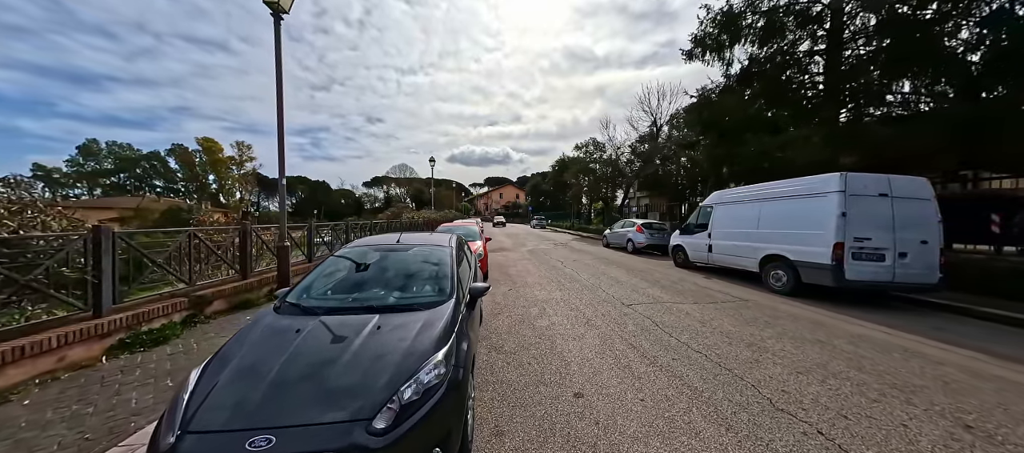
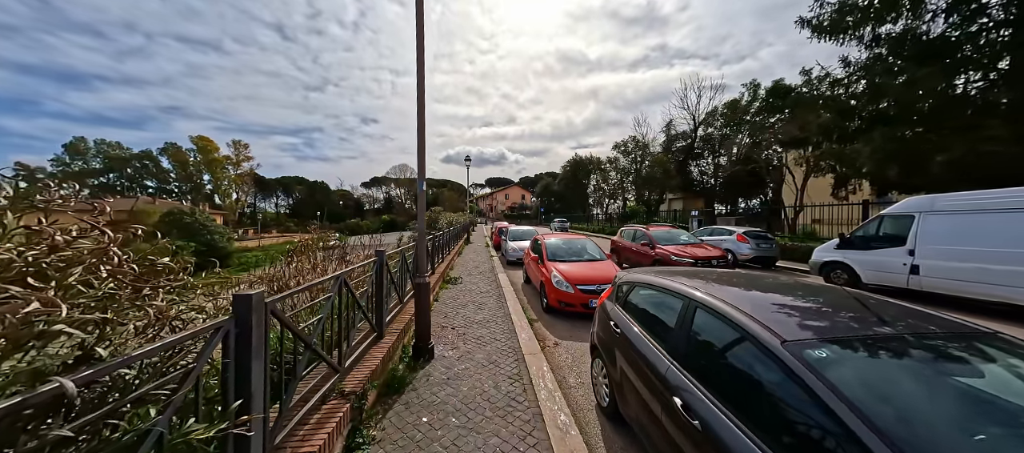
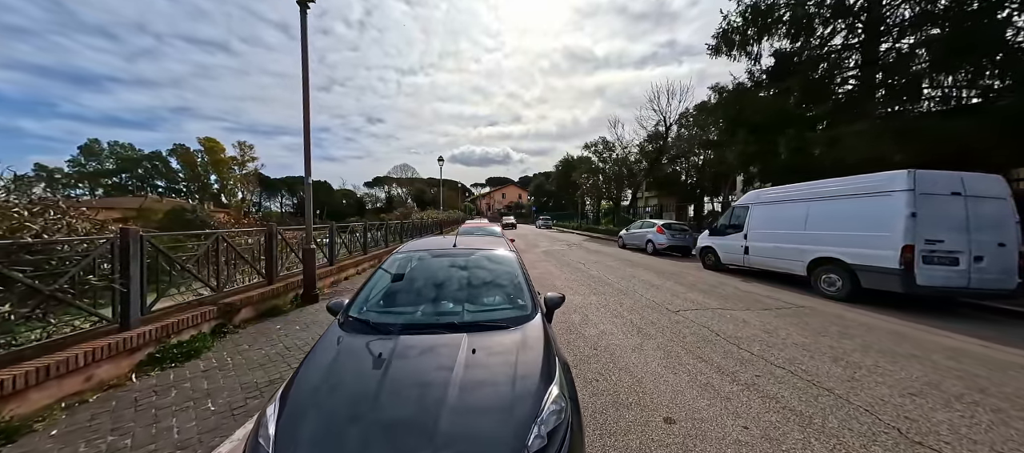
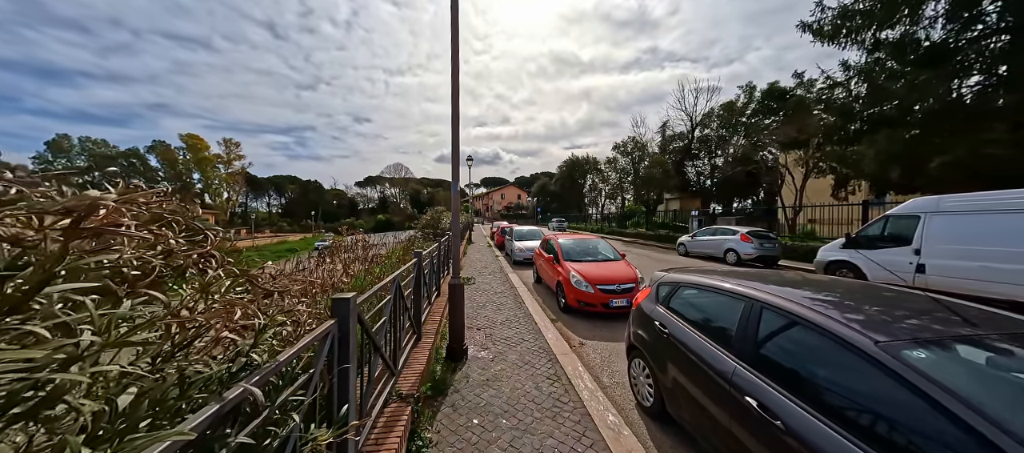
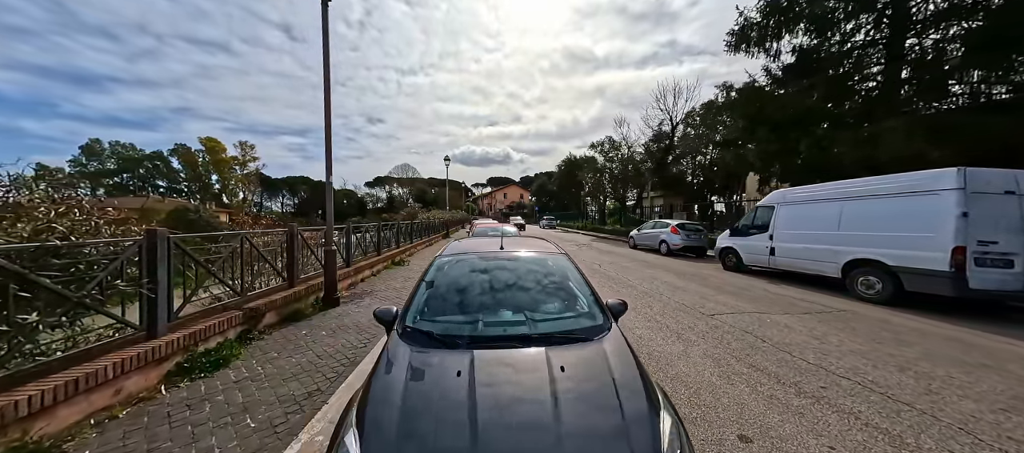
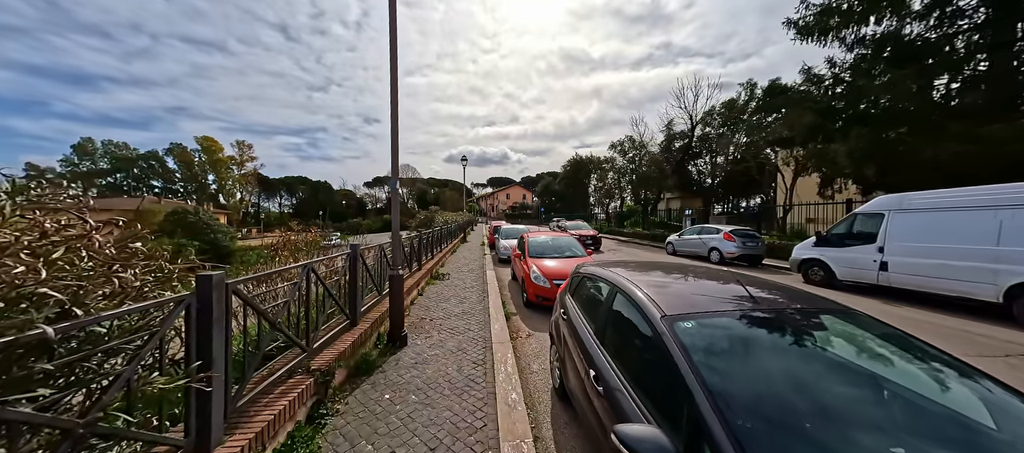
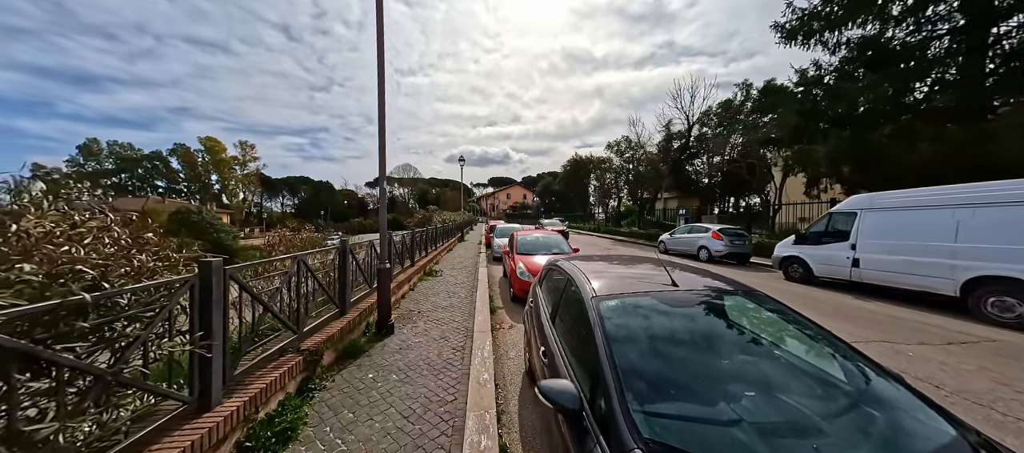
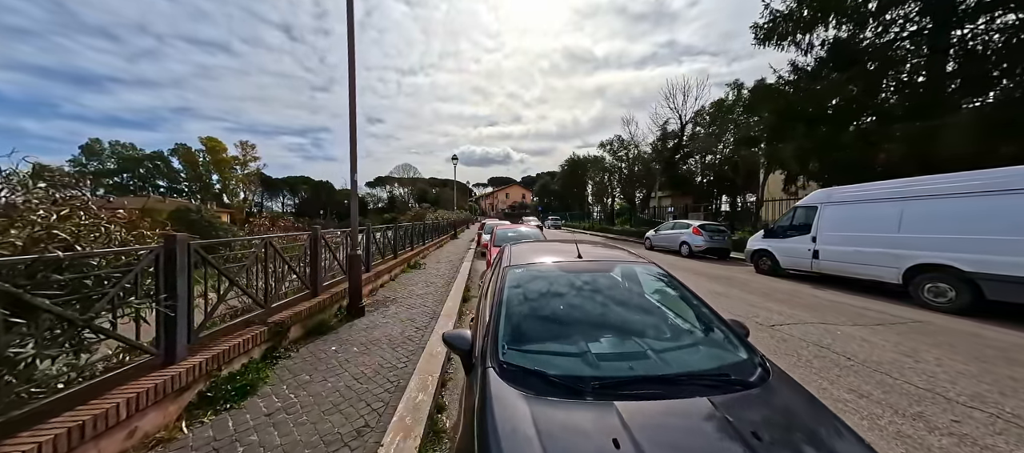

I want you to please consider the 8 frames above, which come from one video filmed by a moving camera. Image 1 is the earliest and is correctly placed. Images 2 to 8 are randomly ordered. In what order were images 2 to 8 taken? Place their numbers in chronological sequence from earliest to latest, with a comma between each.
3, 5, 8, 7, 6, 2, 4
